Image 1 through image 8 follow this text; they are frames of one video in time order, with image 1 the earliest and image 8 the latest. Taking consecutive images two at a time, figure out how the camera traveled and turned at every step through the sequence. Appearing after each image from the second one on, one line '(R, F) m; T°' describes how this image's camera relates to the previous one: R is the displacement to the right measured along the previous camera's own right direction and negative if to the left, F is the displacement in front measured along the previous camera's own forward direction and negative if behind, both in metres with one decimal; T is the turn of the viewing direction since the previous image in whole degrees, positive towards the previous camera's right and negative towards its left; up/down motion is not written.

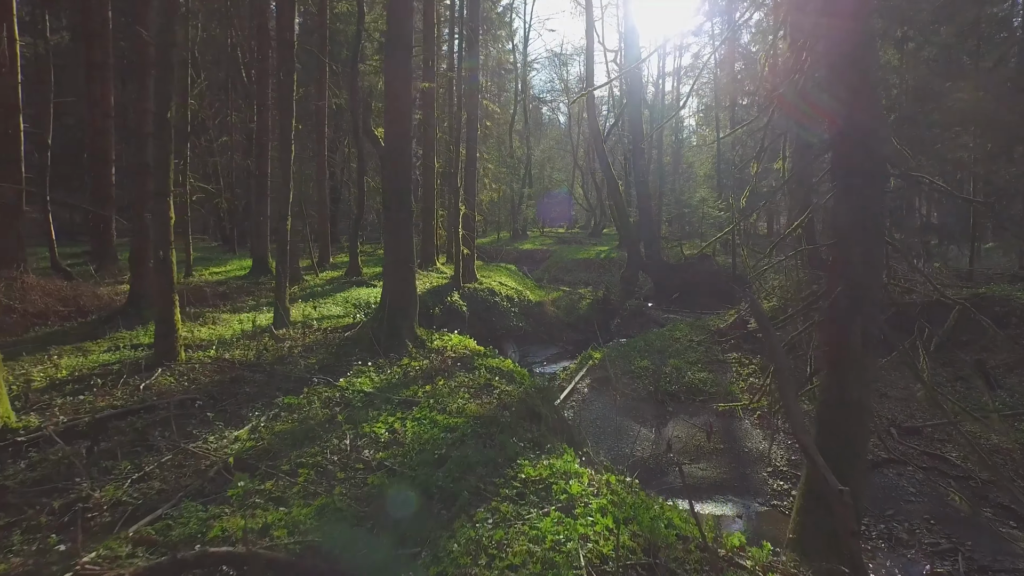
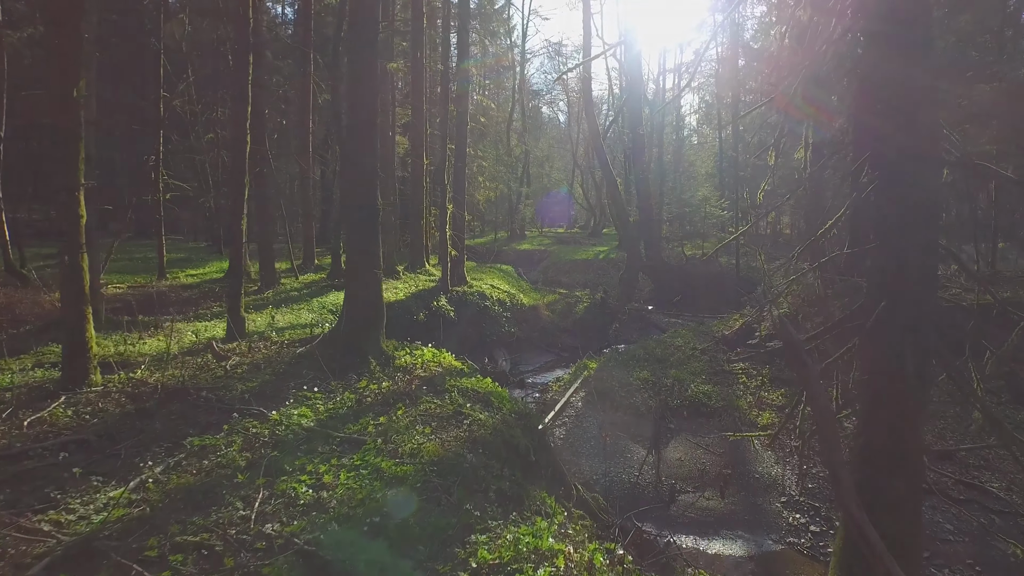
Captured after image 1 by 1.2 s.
(+0.4, +1.0) m; 0°
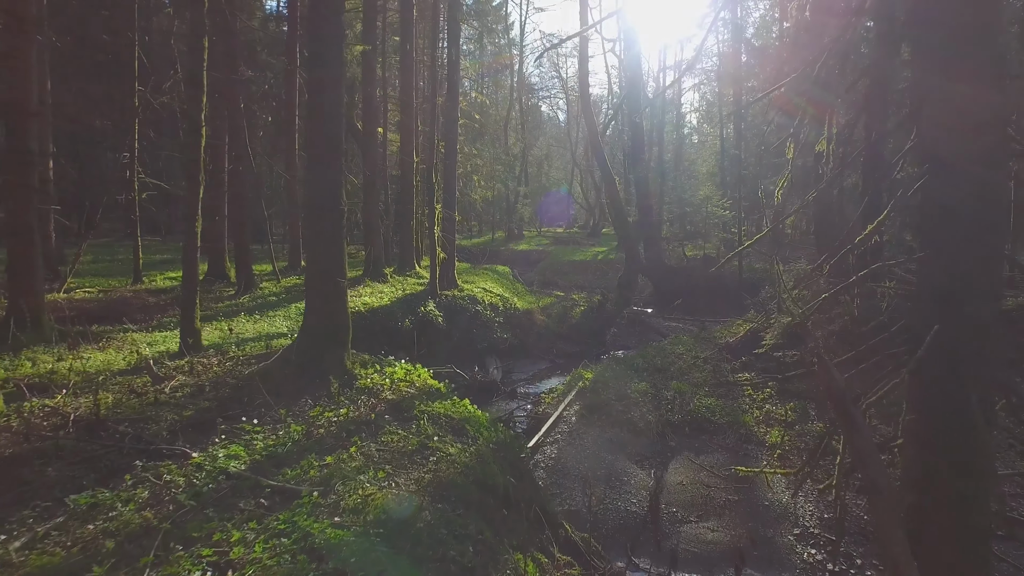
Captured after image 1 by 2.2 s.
(+0.3, +0.8) m; 0°
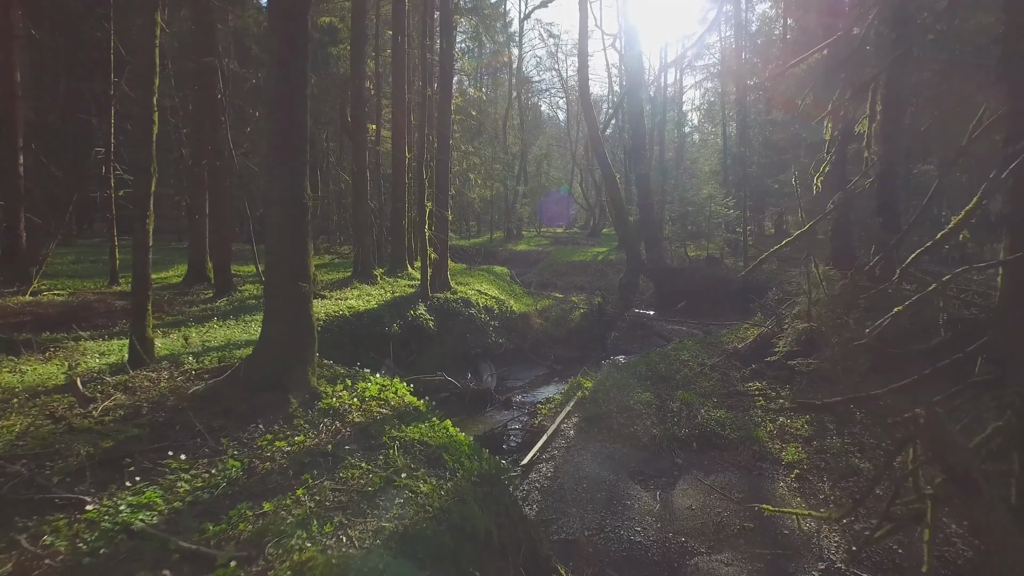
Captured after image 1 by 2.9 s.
(+0.2, +0.8) m; 0°
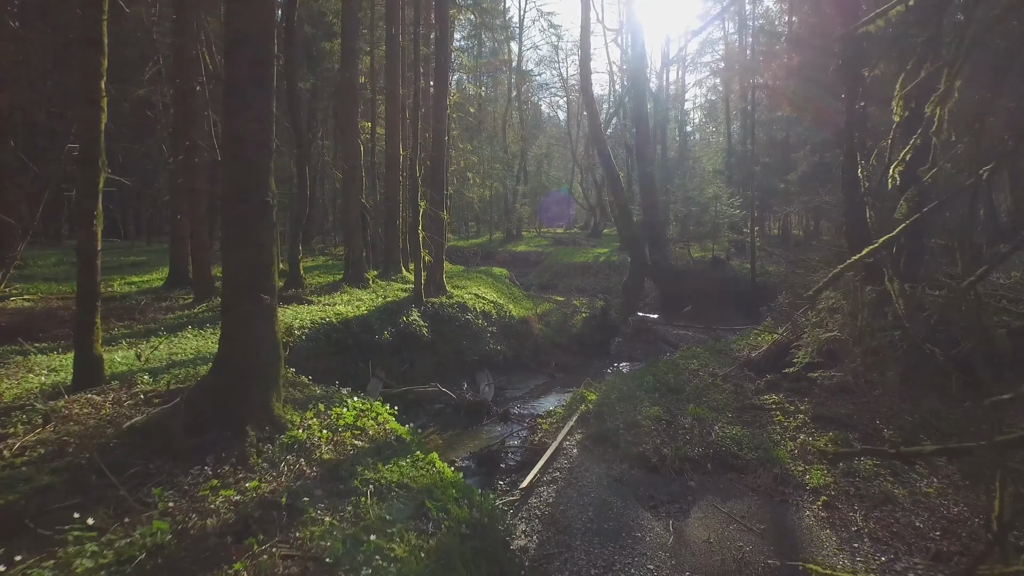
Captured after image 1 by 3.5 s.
(0.0, +0.8) m; 0°
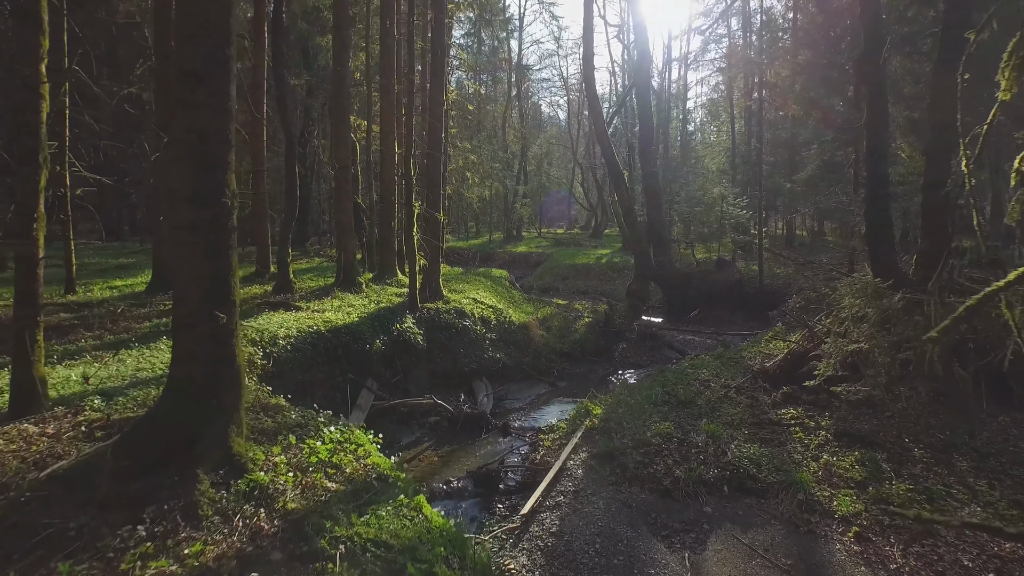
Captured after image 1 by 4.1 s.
(0.0, +0.7) m; 0°
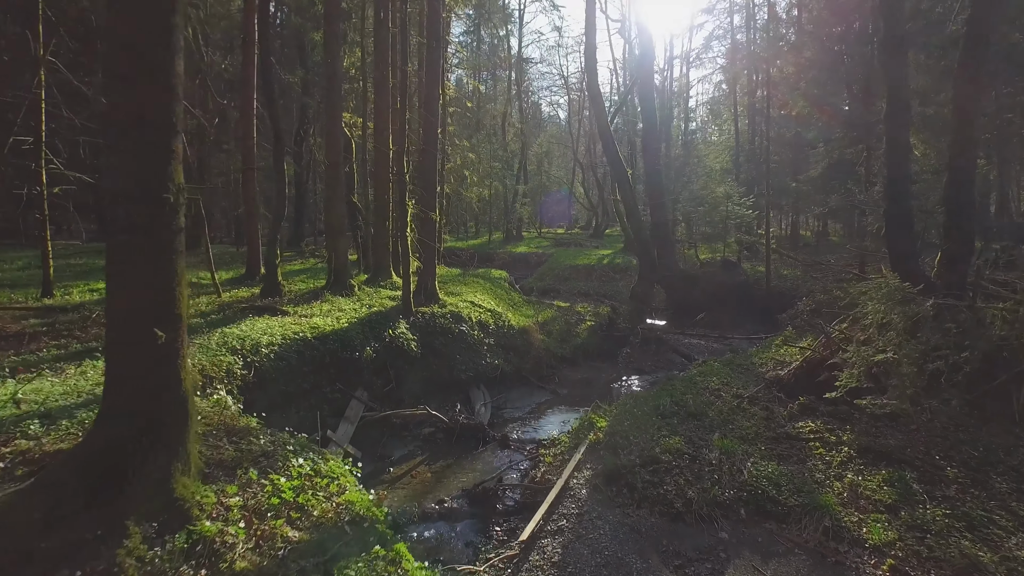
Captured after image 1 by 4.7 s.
(0.0, +0.6) m; 0°
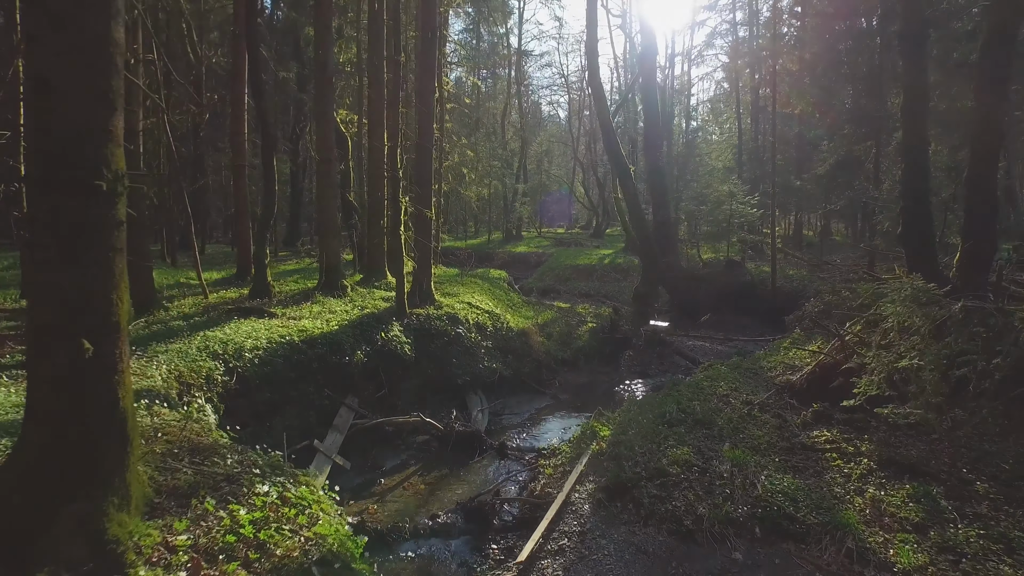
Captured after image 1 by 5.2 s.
(+0.1, +0.5) m; 0°
